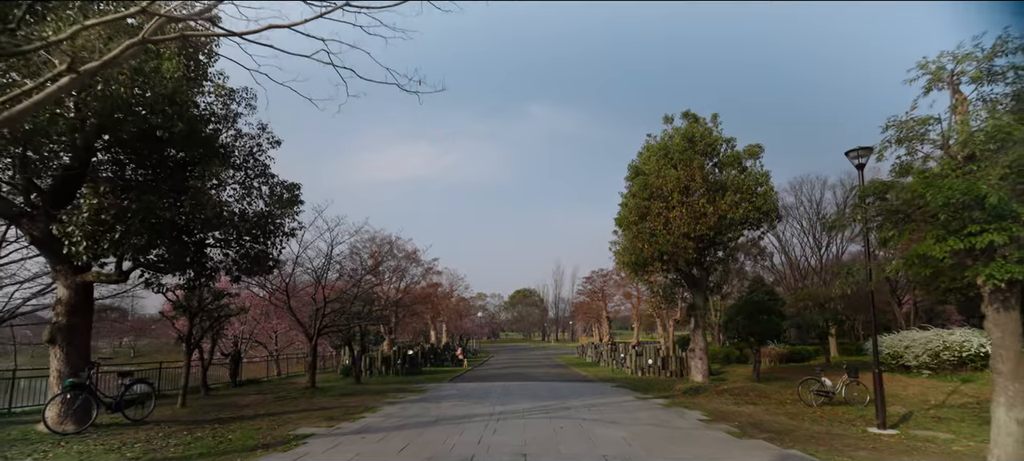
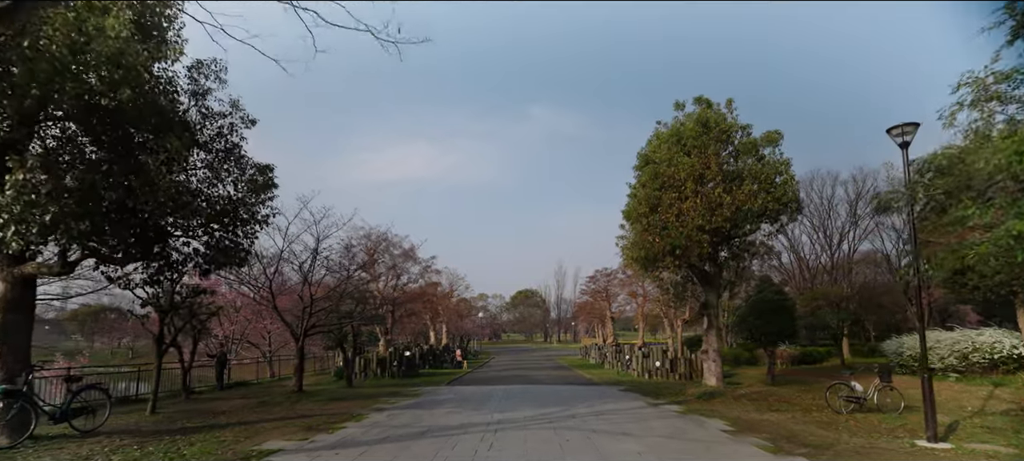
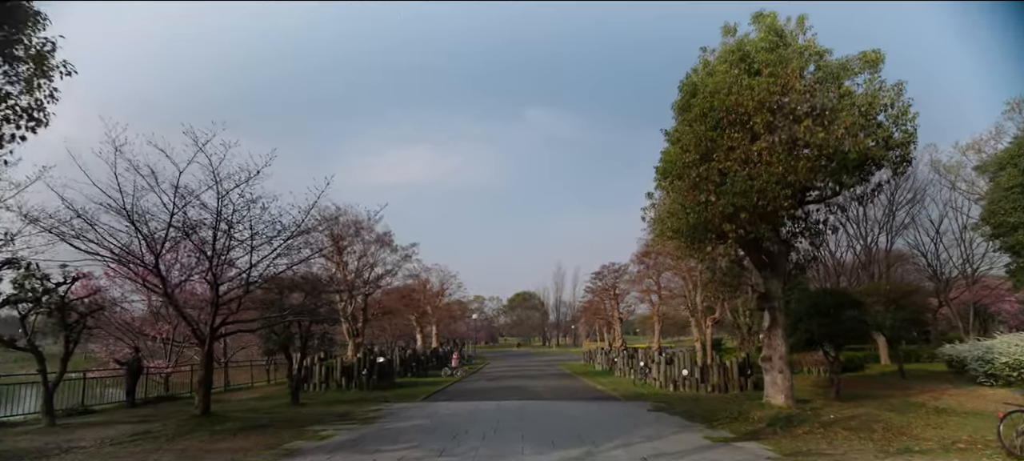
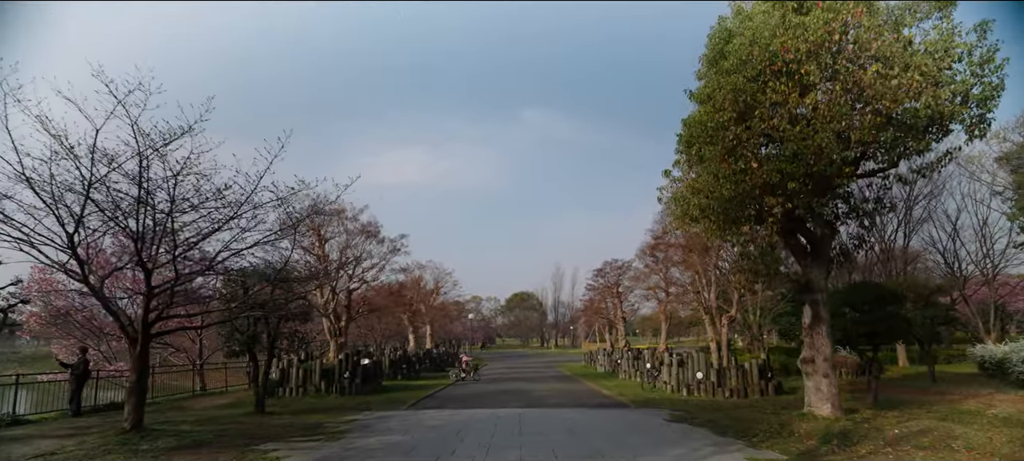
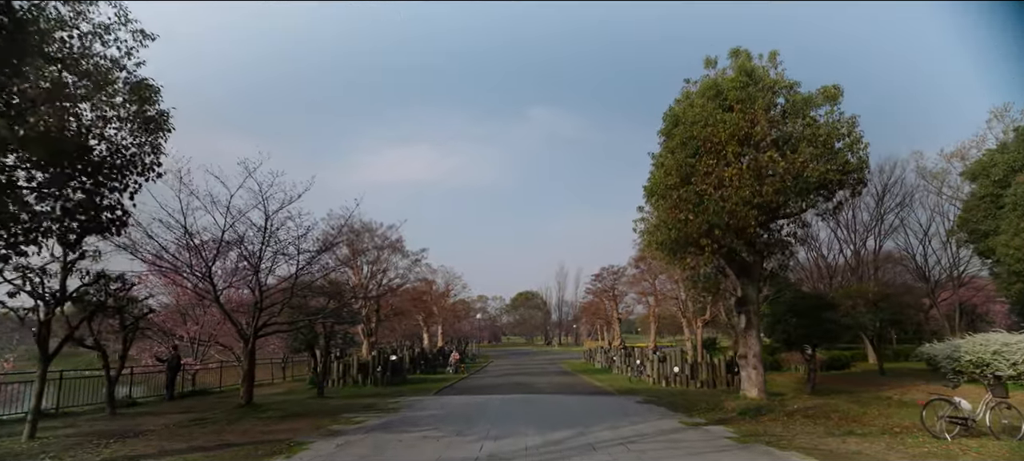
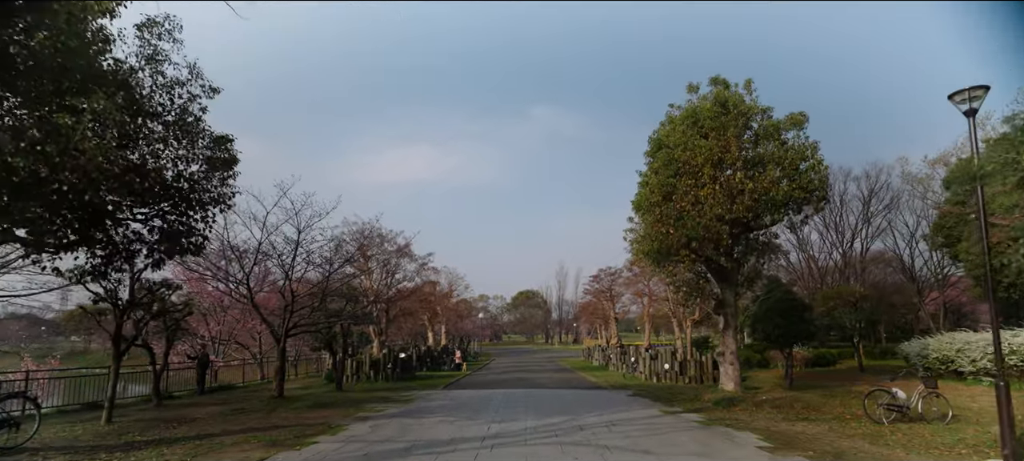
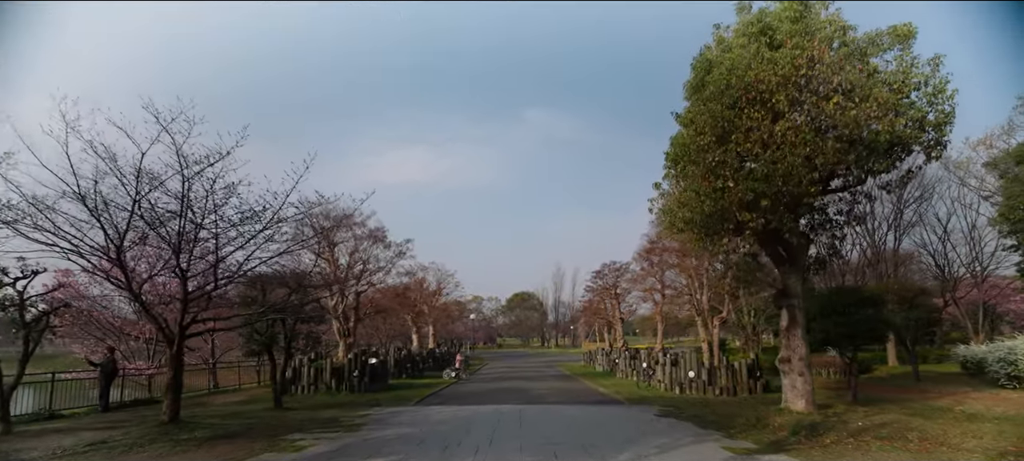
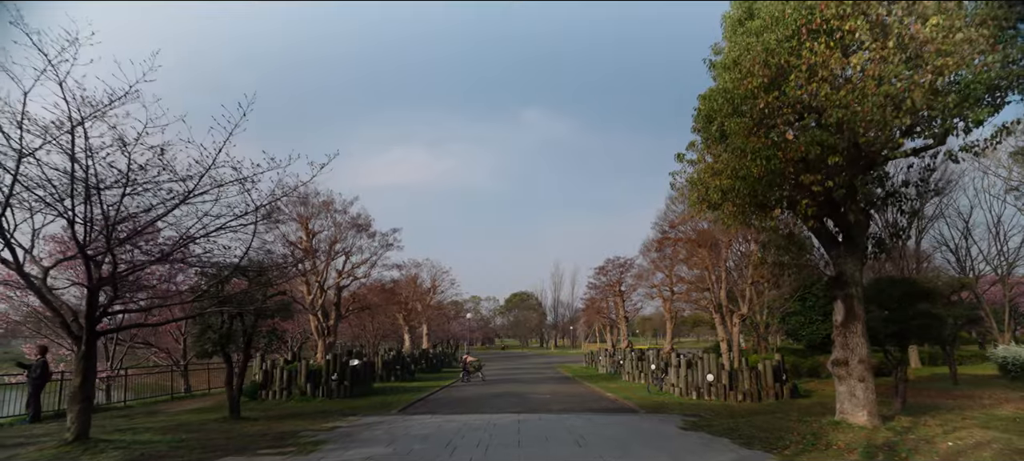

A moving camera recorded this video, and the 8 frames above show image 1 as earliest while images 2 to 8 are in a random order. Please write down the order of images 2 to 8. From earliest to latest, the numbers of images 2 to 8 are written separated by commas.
2, 6, 5, 3, 7, 4, 8
